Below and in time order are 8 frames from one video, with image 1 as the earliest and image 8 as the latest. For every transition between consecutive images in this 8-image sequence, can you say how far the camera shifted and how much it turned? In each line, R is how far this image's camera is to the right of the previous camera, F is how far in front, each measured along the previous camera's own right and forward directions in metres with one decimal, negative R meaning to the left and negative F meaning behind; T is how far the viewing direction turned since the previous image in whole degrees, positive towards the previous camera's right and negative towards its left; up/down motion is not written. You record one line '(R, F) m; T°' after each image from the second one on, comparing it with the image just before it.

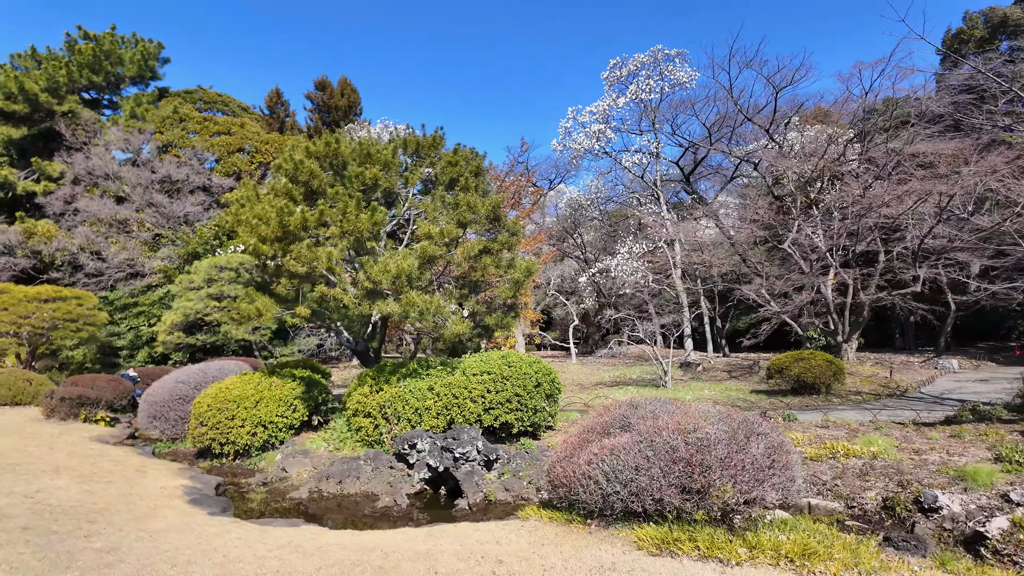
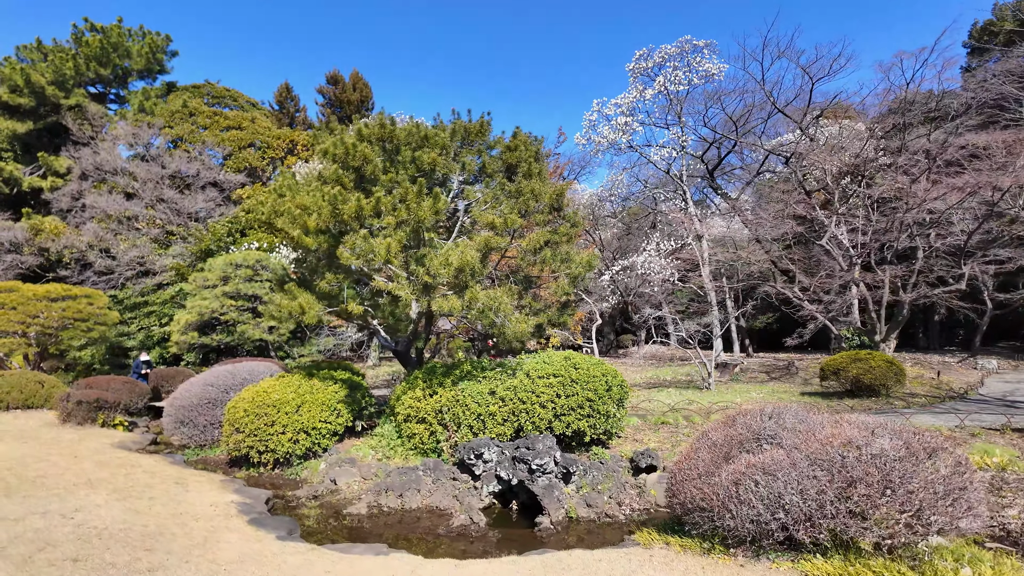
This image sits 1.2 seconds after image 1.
(-0.7, +0.5) m; 0°
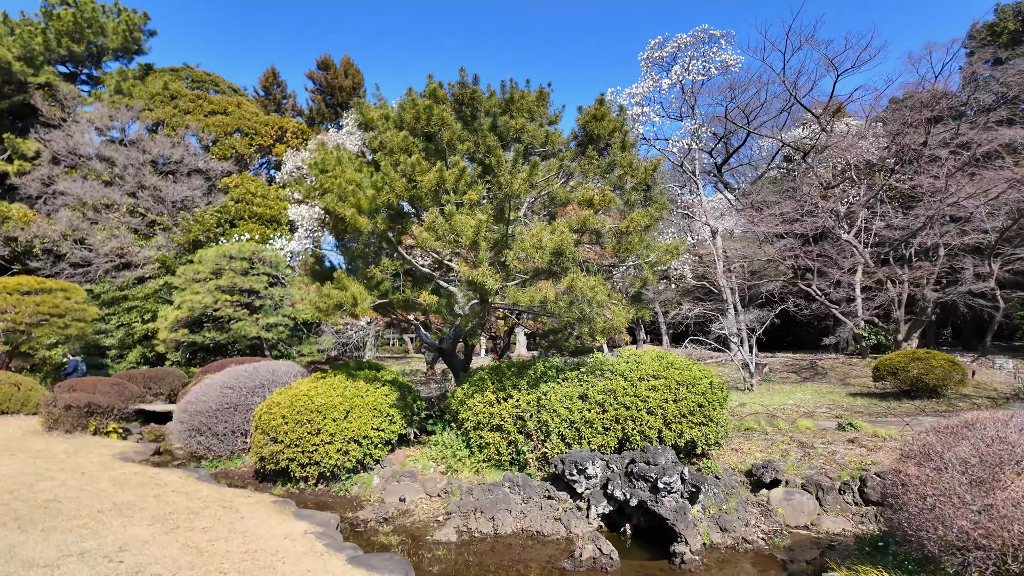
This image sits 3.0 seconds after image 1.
(-1.0, +0.8) m; +3°
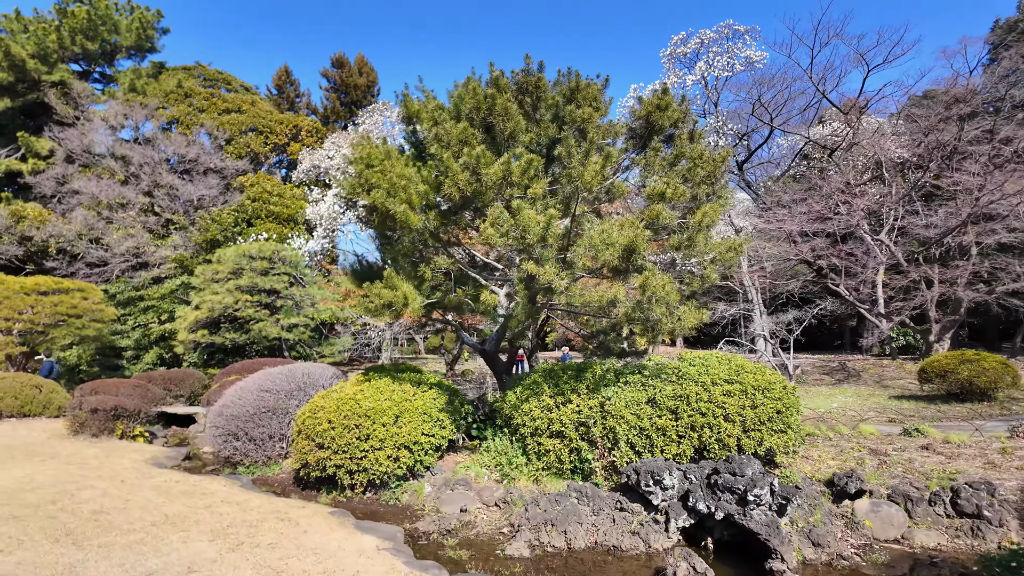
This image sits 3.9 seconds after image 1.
(-0.5, +0.2) m; 0°
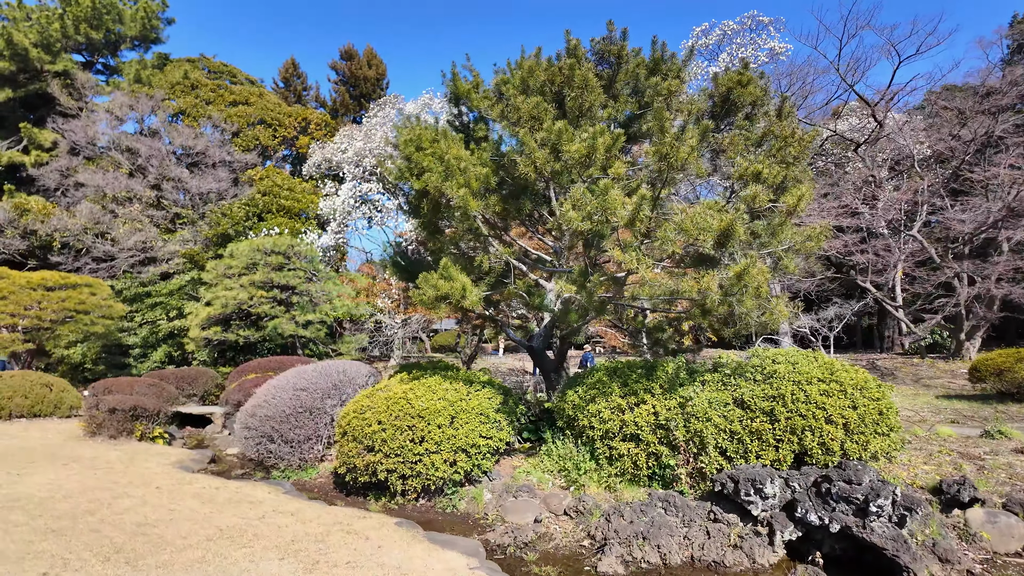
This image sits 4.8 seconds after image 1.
(-0.6, +0.4) m; 0°
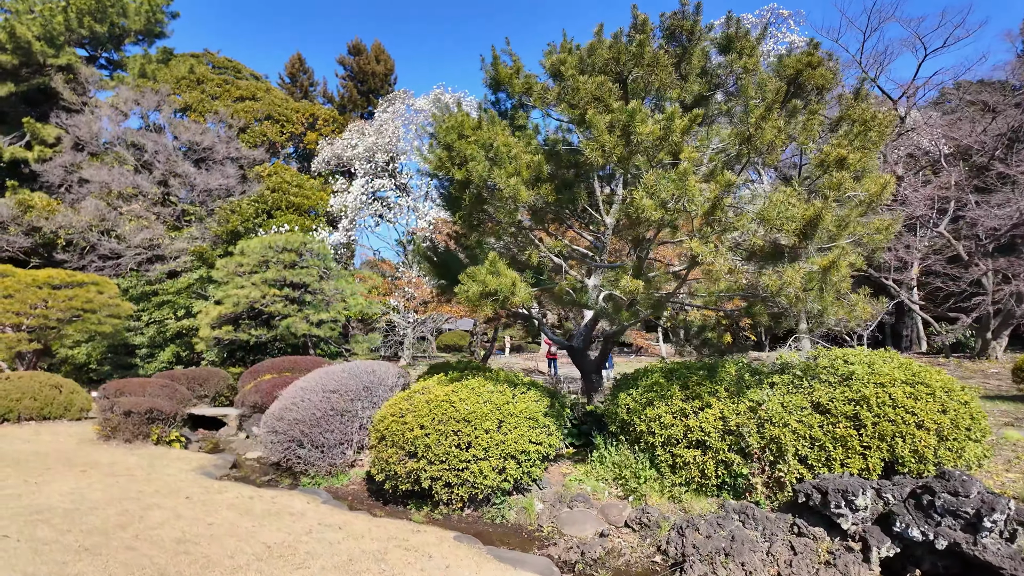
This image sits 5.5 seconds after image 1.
(-0.4, +0.3) m; 0°
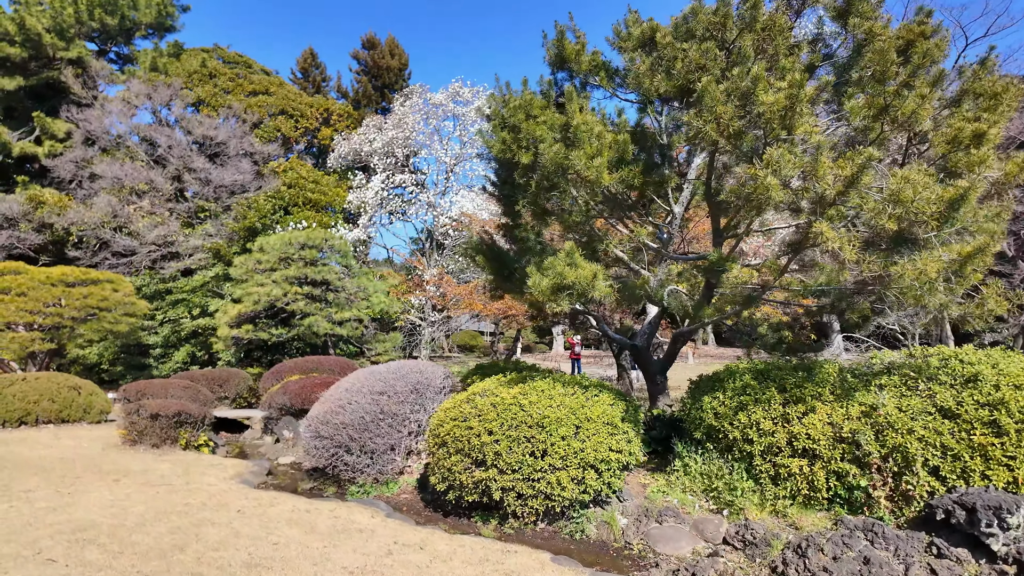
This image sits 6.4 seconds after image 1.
(-0.5, +0.4) m; 0°
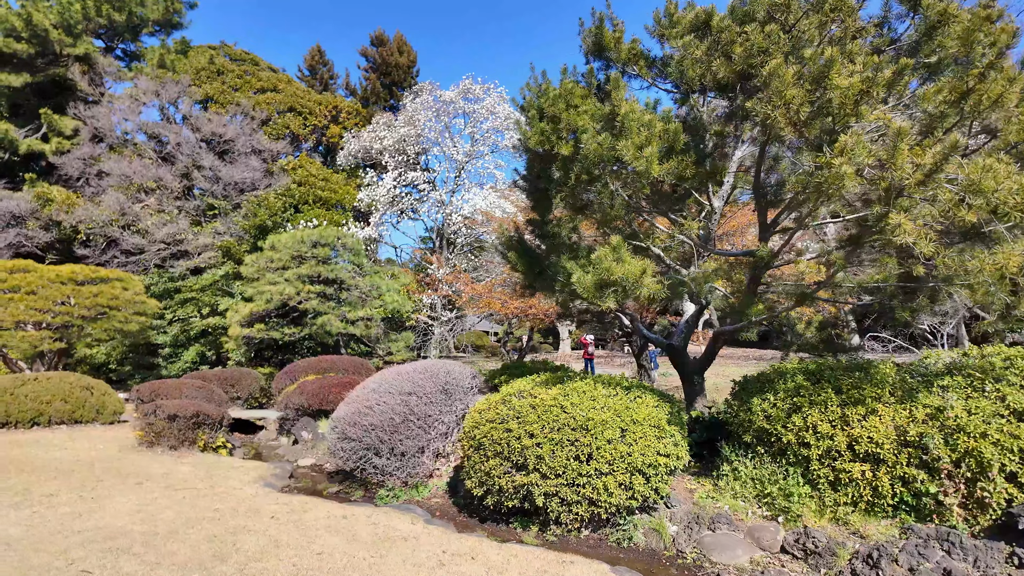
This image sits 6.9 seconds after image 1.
(-0.3, +0.2) m; 0°
